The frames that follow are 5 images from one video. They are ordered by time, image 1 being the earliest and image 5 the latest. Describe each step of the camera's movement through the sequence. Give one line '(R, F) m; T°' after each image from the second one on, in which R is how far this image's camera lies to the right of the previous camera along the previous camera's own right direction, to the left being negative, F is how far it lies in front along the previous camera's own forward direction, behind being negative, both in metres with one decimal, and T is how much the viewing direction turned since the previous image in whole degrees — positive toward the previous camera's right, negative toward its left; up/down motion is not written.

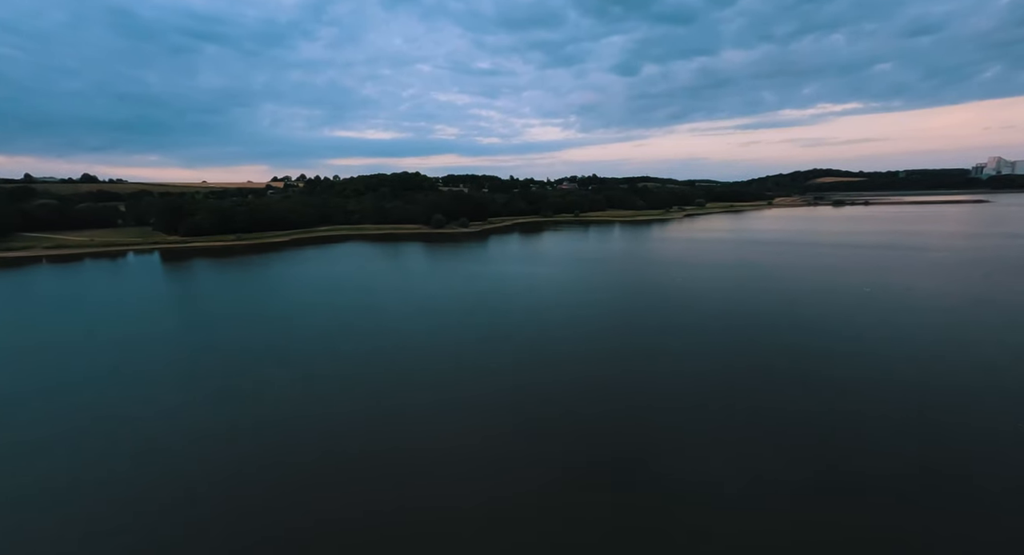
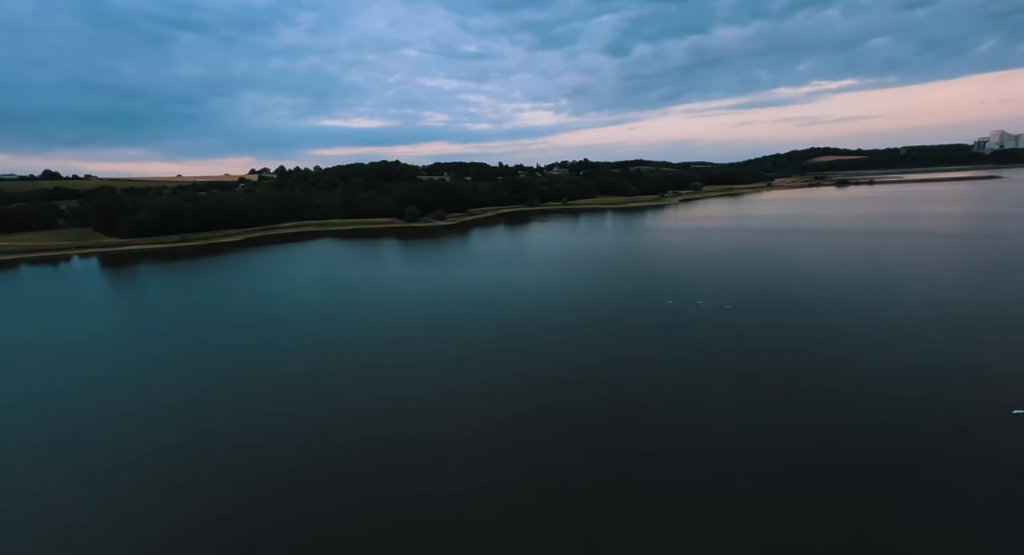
(+0.3, +0.9) m; 0°
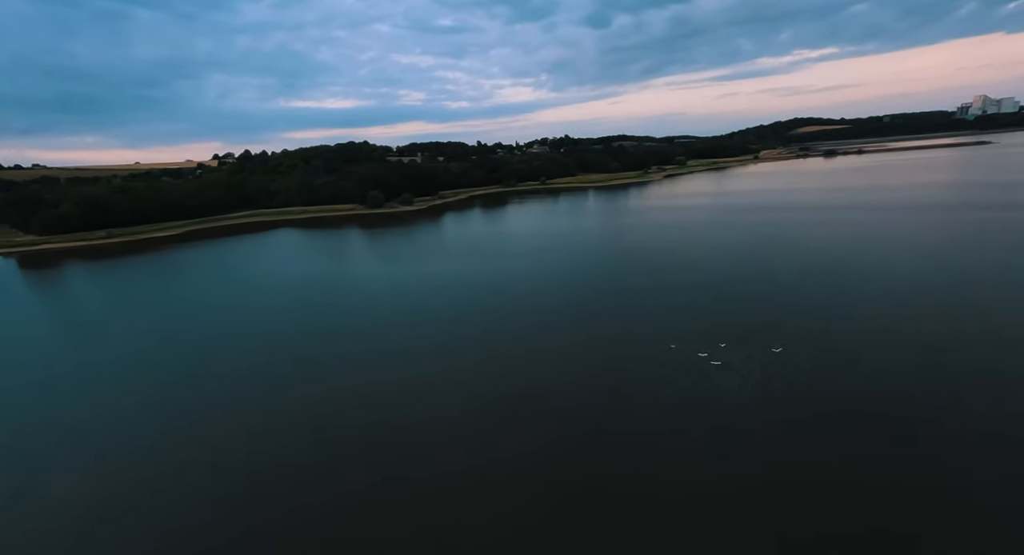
(+0.2, +0.7) m; +2°
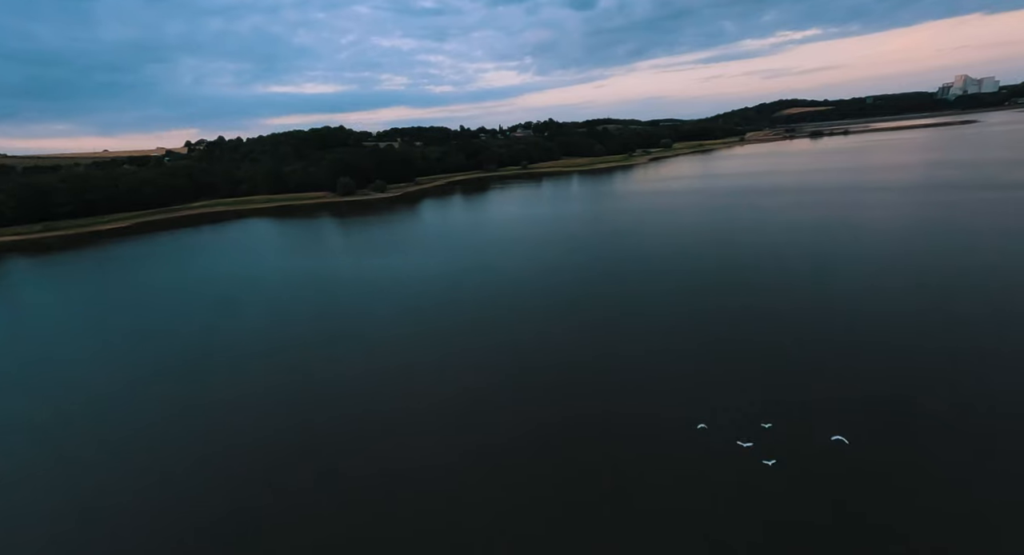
(+0.1, +0.3) m; +1°
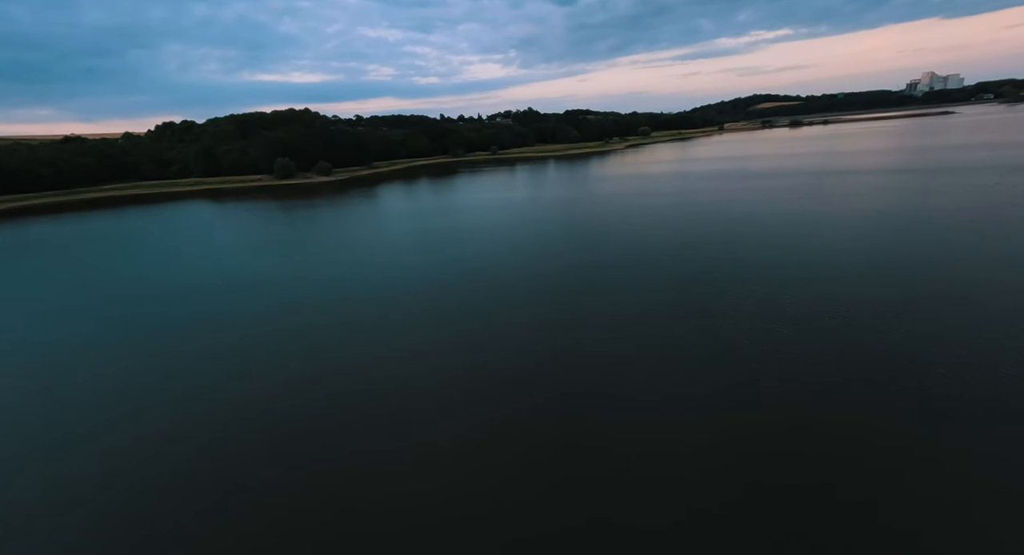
(+0.1, +0.6) m; +3°
